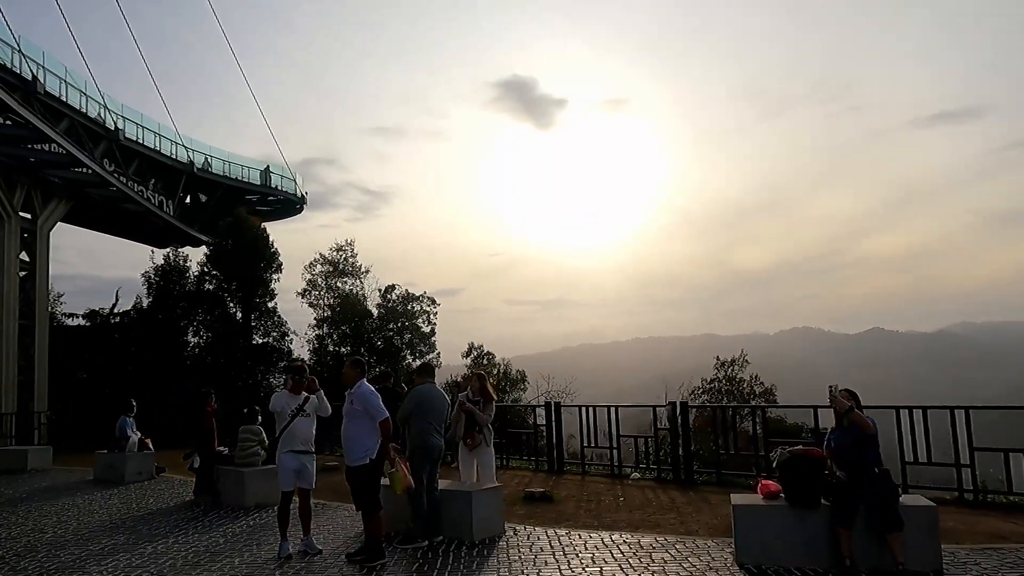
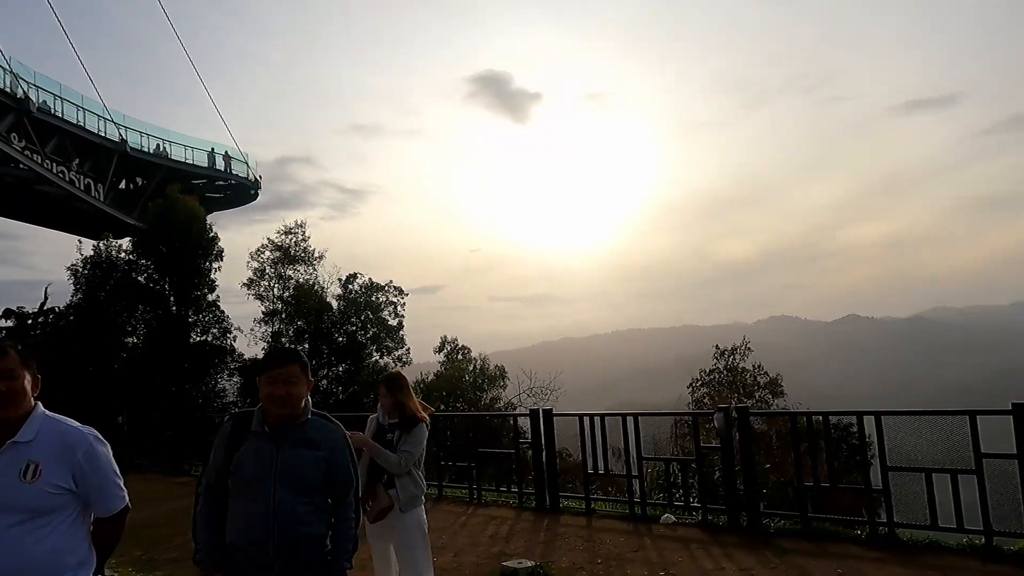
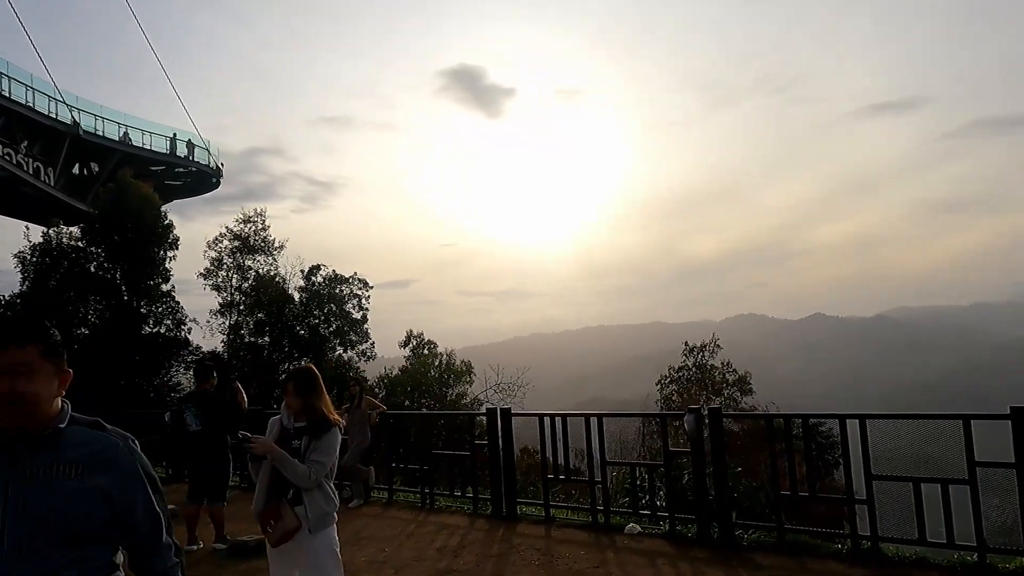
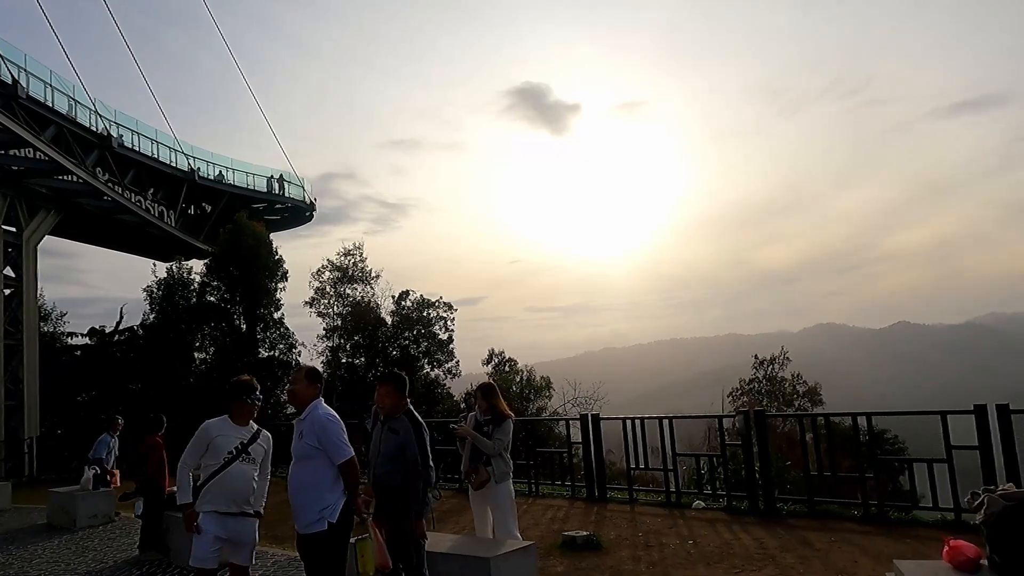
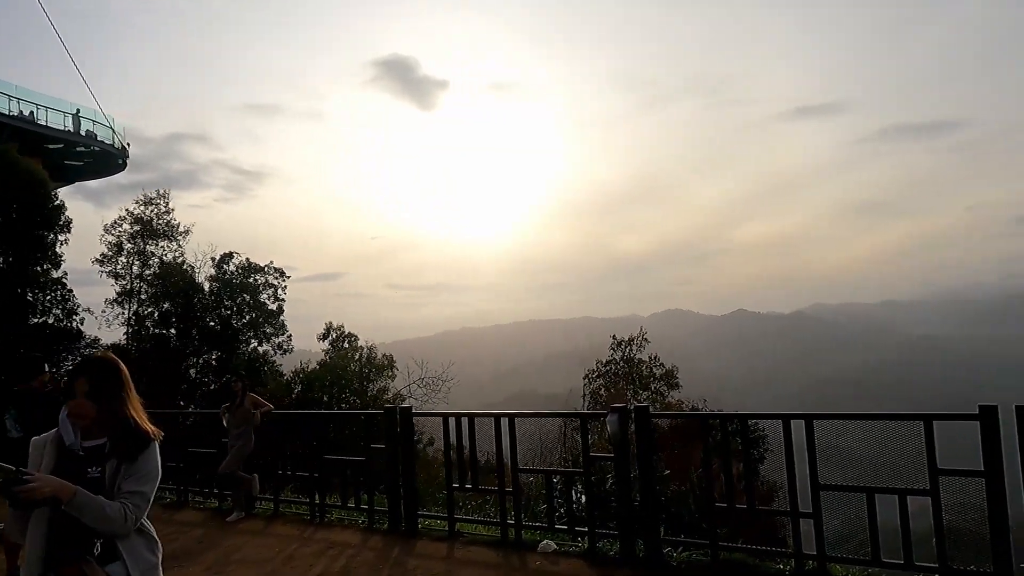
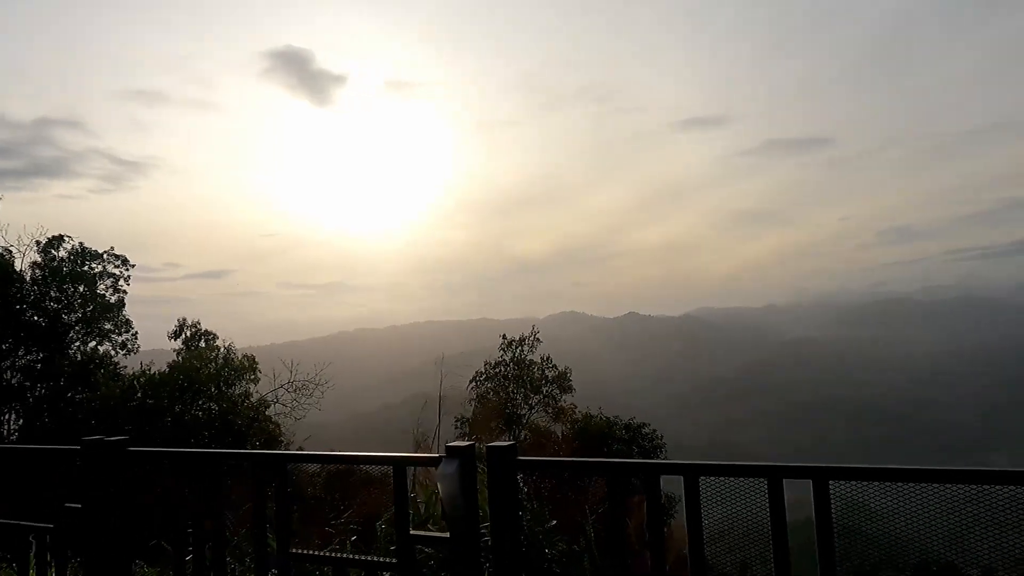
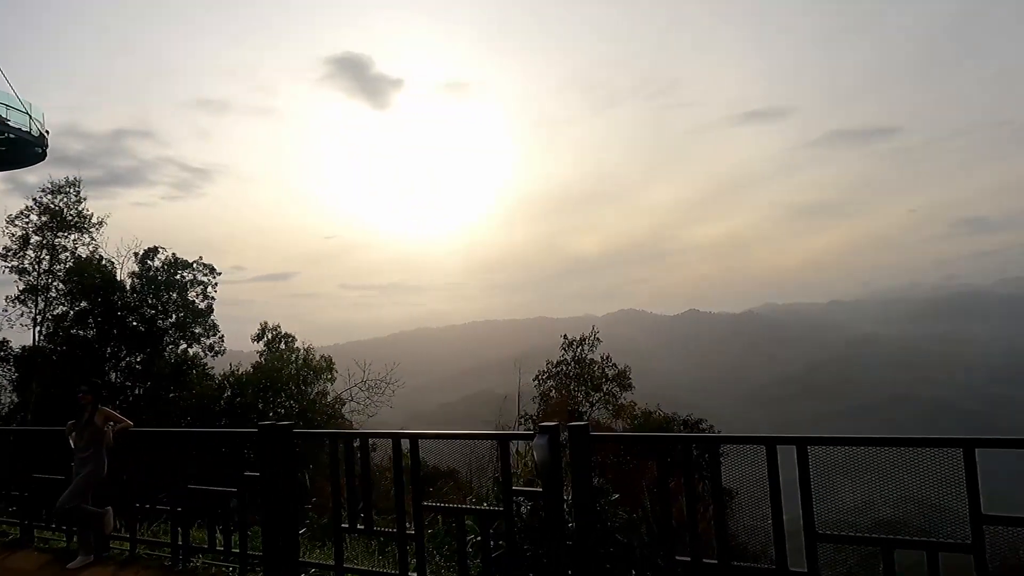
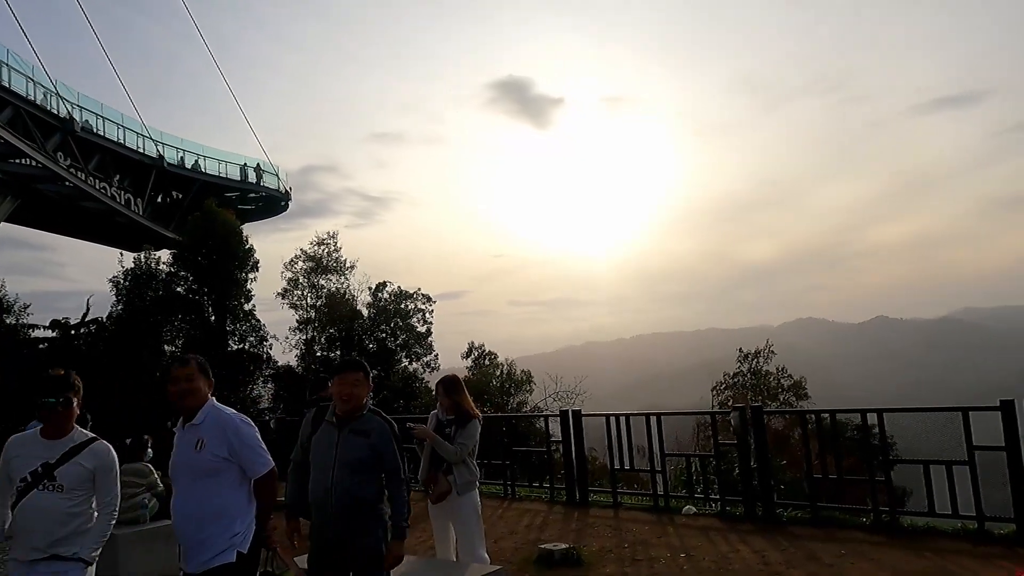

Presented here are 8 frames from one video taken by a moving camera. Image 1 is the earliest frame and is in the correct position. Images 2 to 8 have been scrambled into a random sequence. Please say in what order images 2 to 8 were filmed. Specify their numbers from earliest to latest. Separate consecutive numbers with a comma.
4, 8, 2, 3, 5, 7, 6
